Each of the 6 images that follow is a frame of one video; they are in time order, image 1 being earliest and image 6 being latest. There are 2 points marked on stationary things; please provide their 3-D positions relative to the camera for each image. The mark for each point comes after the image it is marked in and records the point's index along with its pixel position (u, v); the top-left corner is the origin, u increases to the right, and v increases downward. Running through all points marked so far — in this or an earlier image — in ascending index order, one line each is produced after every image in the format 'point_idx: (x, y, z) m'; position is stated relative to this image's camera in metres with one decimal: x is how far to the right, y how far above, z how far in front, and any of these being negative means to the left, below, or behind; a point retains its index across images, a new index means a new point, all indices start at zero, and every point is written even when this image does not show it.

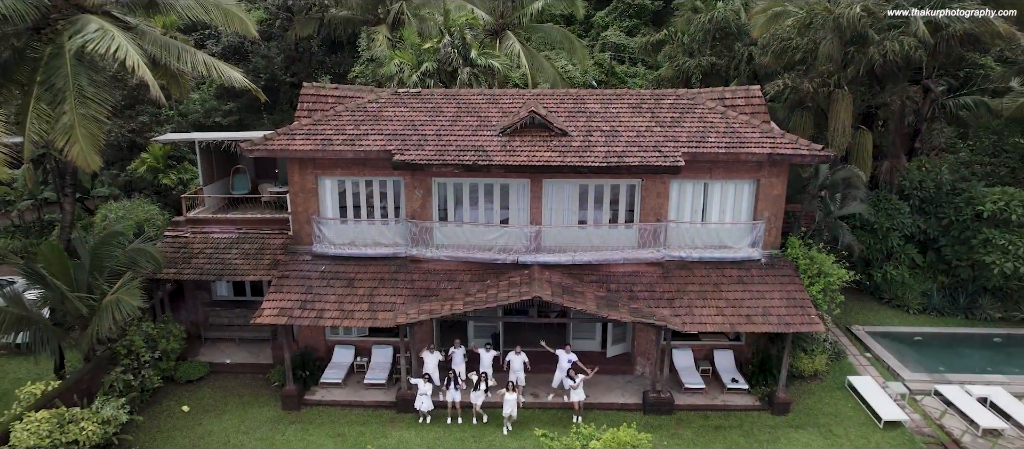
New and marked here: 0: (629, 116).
0: (+2.6, +2.4, +11.8) m
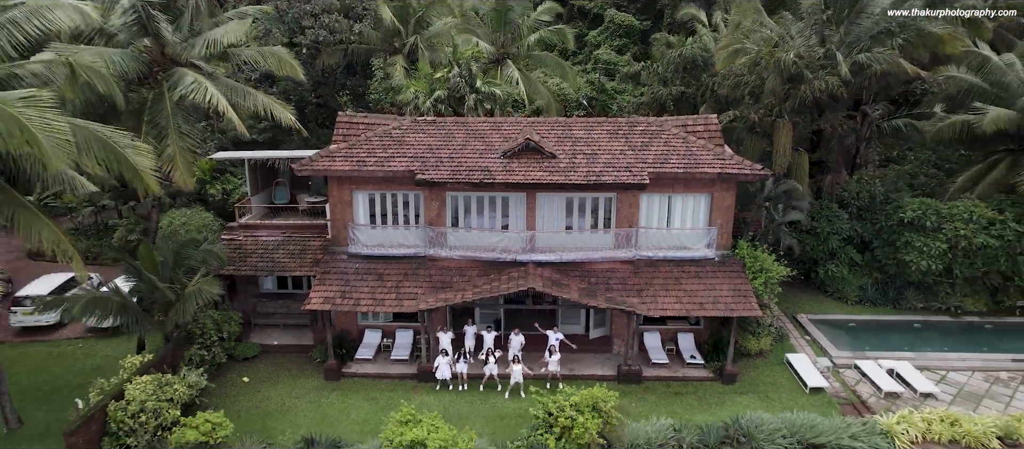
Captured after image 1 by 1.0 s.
0: (+2.6, +2.3, +14.4) m
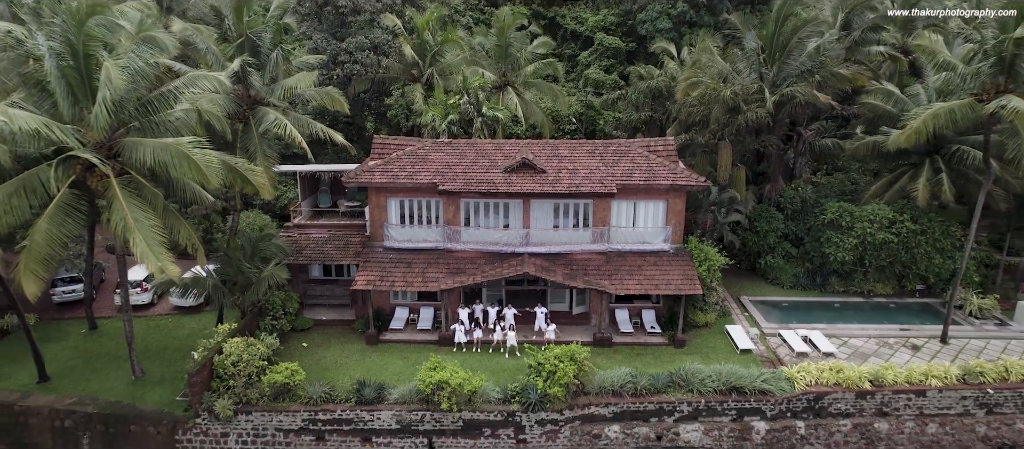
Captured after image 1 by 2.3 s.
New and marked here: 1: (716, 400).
0: (+2.6, +2.3, +18.4) m
1: (+5.7, -4.9, +14.7) m
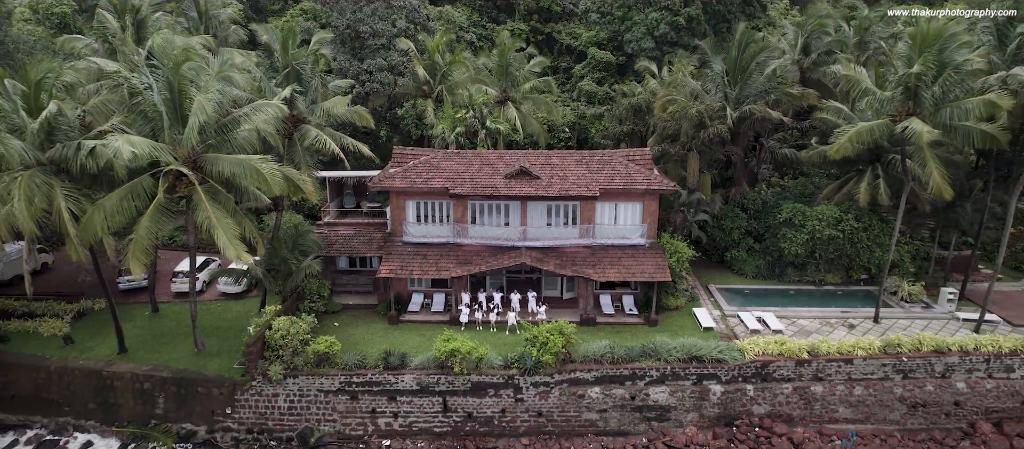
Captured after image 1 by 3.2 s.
0: (+2.5, +2.3, +21.6) m
1: (+5.7, -4.8, +18.0) m
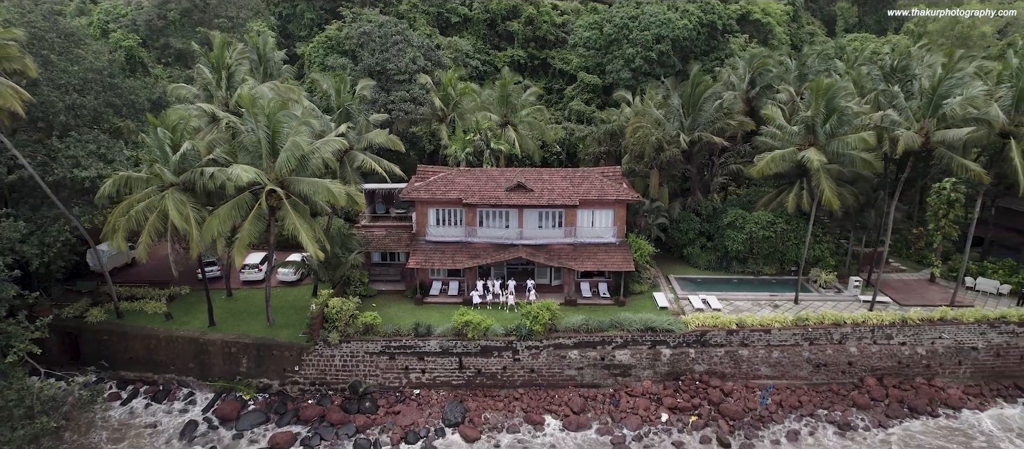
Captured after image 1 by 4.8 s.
0: (+2.5, +2.2, +27.4) m
1: (+5.6, -4.9, +23.8) m
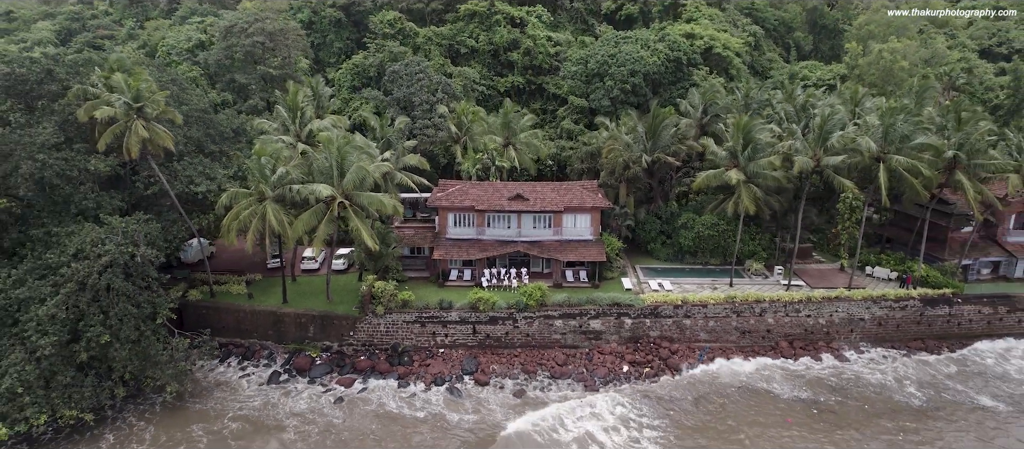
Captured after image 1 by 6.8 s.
0: (+2.5, +2.1, +35.3) m
1: (+5.7, -5.0, +31.7) m
